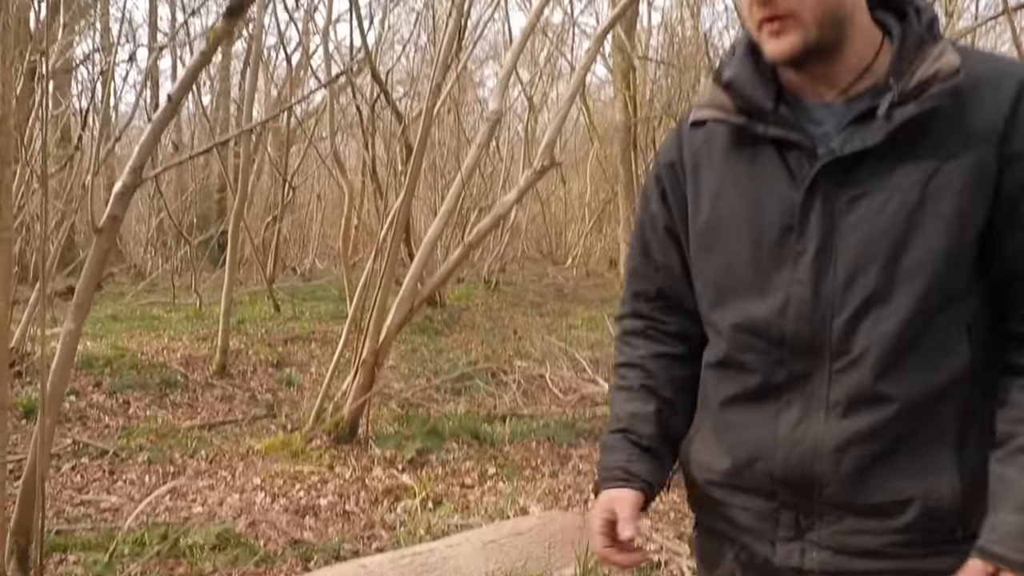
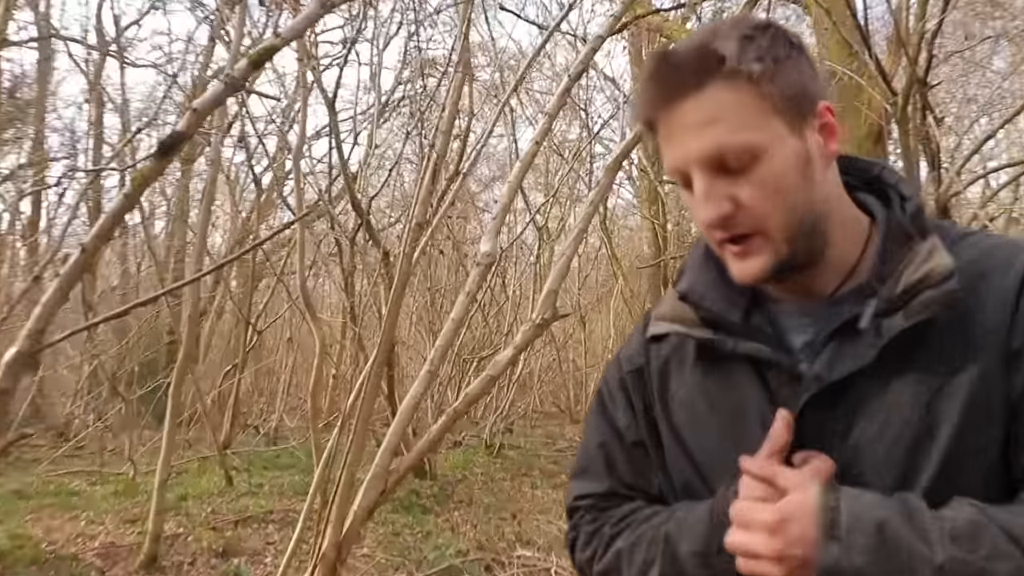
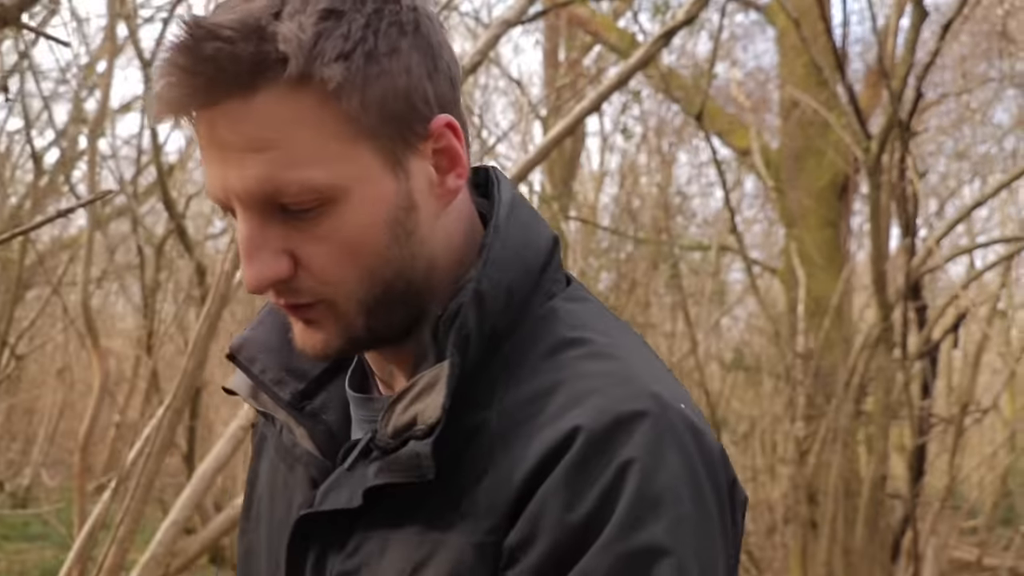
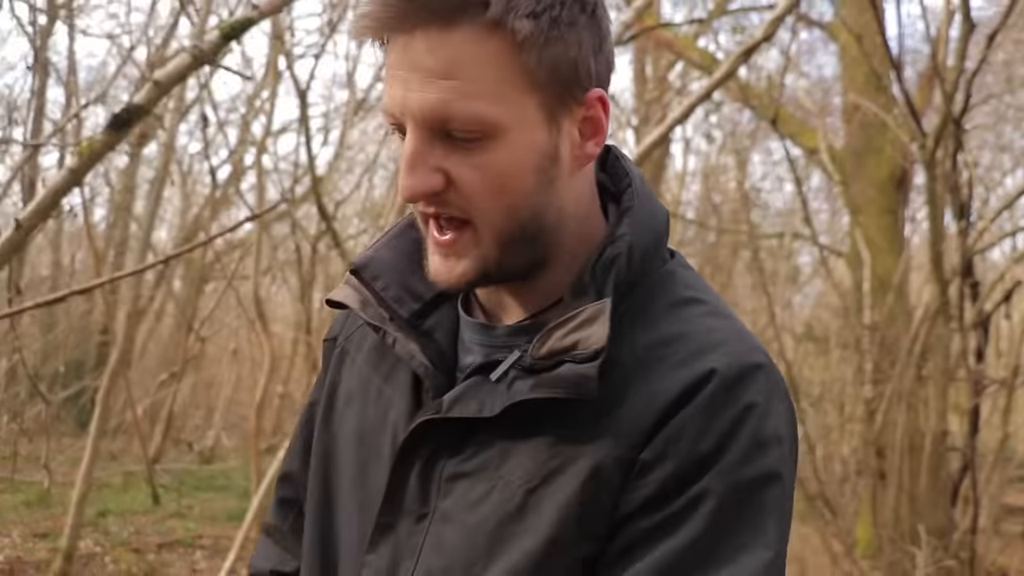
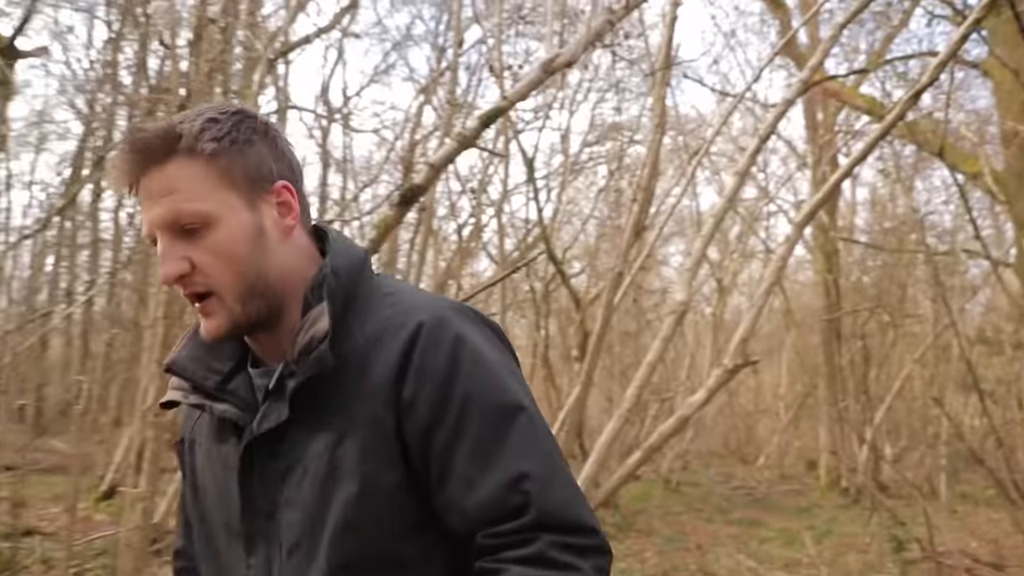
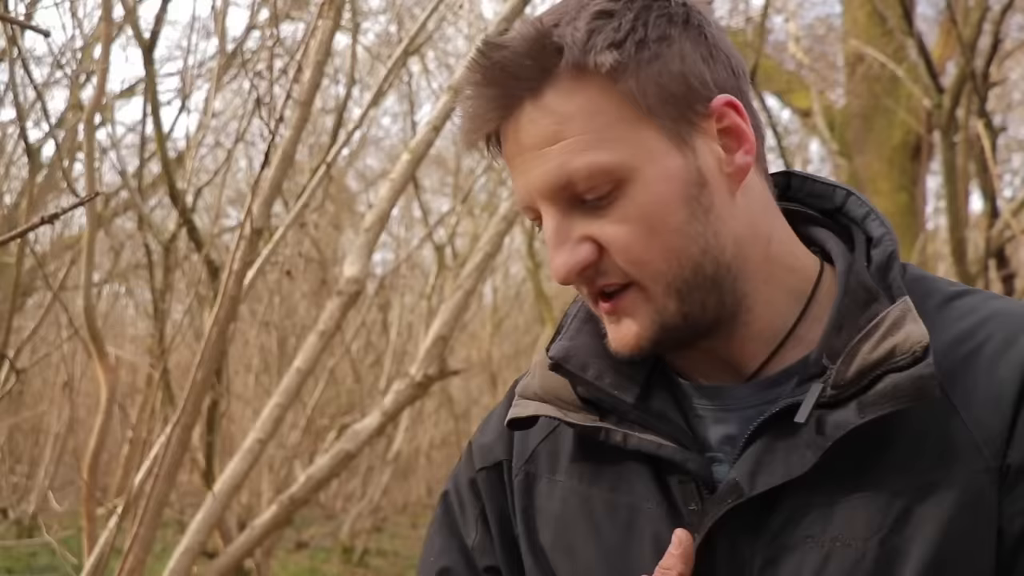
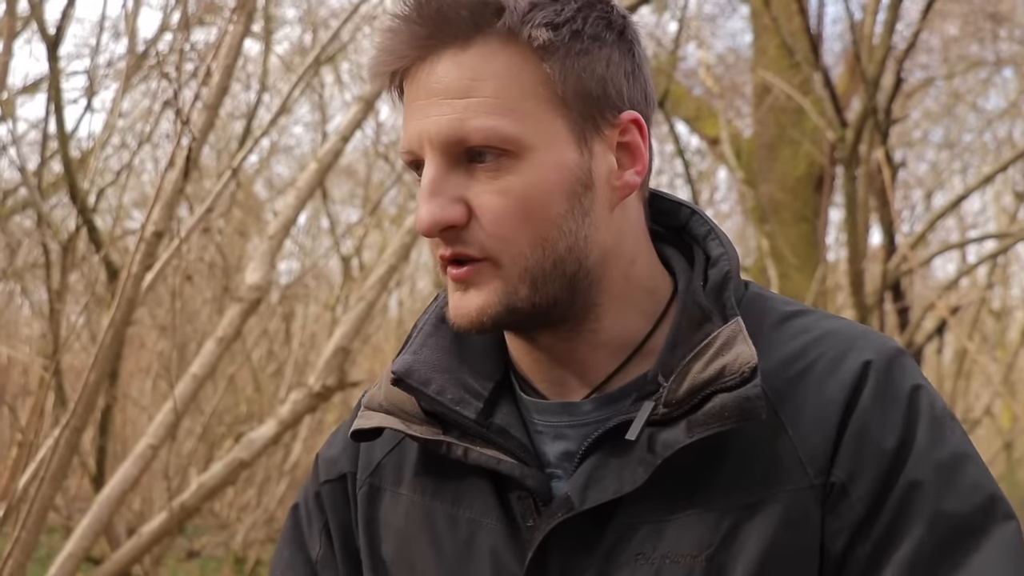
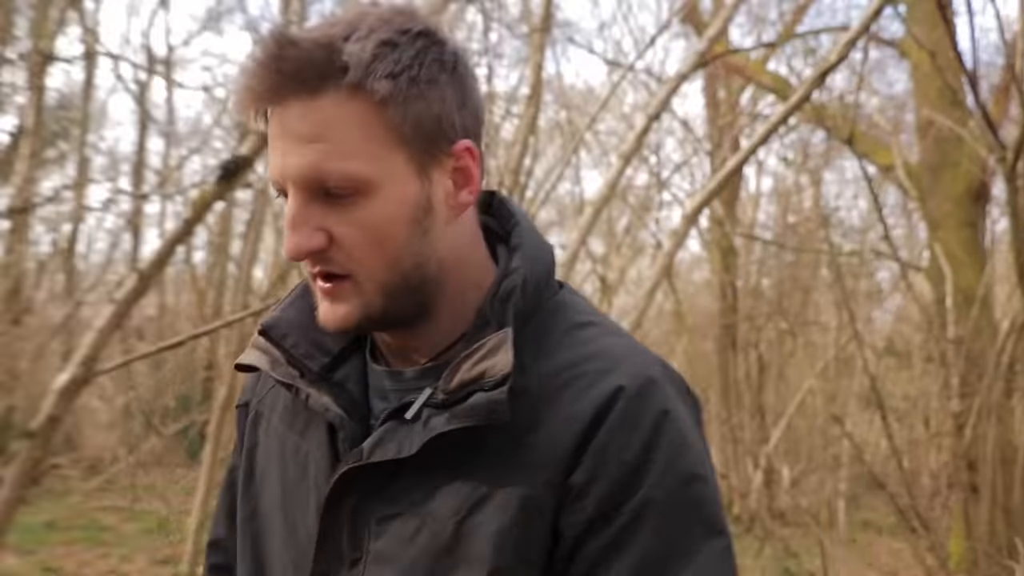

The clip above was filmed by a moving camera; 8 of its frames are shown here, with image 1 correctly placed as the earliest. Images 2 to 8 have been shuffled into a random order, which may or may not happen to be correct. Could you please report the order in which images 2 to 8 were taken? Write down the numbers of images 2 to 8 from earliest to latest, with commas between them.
2, 6, 7, 3, 4, 8, 5
